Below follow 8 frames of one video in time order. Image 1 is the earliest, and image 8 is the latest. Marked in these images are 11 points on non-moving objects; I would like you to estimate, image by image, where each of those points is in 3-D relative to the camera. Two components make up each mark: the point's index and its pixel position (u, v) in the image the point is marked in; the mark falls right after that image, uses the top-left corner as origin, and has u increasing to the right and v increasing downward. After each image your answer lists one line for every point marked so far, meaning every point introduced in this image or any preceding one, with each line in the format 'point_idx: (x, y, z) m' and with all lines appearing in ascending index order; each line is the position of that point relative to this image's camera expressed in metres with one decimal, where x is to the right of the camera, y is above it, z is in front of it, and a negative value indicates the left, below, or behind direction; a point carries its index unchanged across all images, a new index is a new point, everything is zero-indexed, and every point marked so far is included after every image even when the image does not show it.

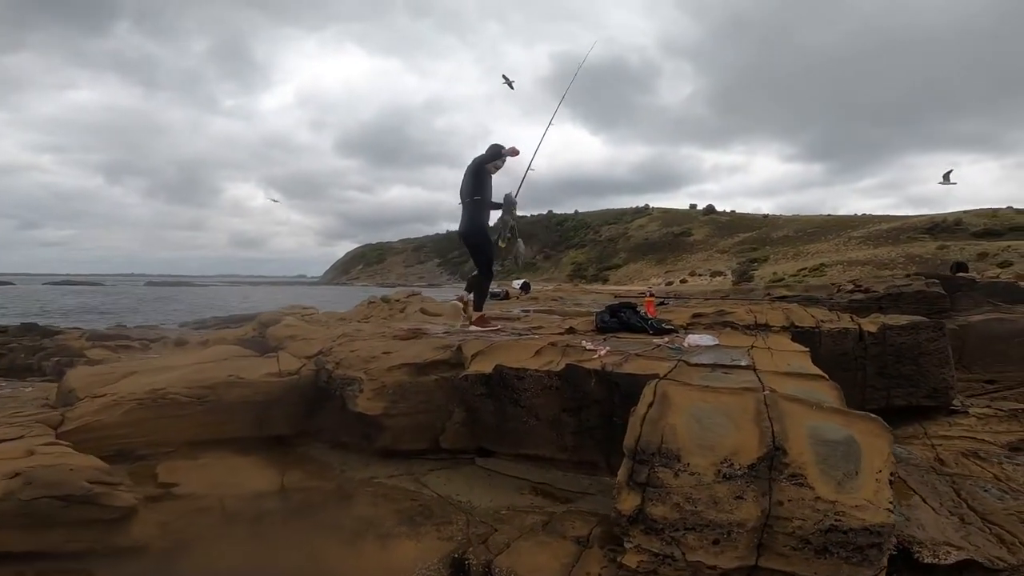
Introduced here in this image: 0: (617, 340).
0: (+1.3, -0.6, +5.9) m
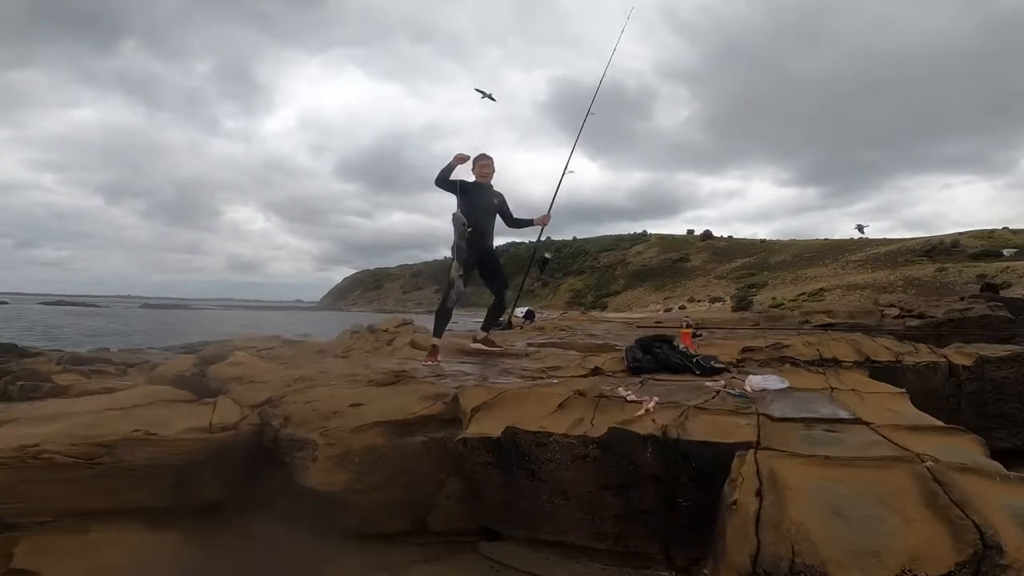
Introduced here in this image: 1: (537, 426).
0: (+1.4, -0.8, +4.6) m
1: (+0.2, -0.9, +3.4) m
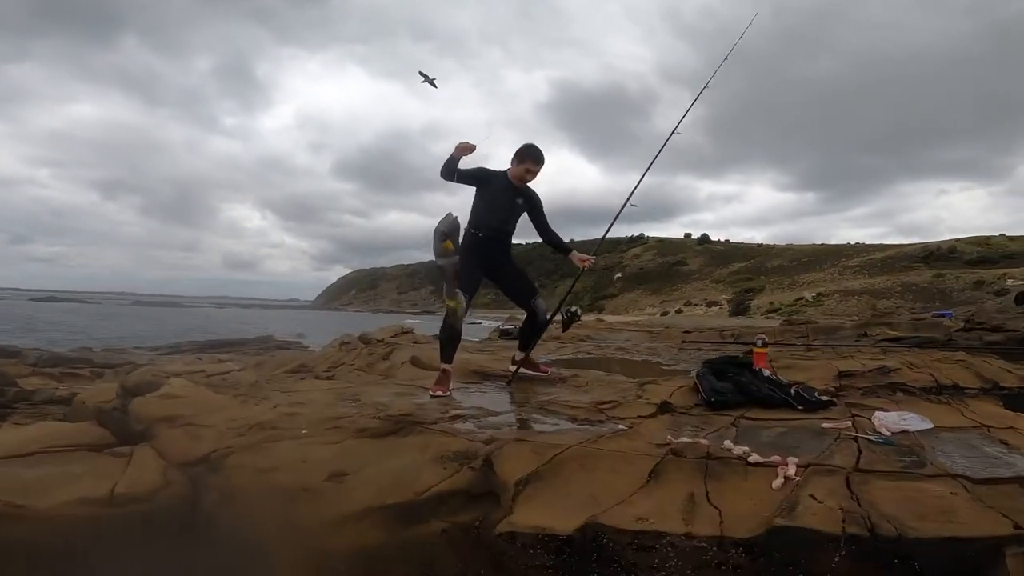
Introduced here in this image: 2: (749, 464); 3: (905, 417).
0: (+1.7, -0.9, +3.4) m
1: (+0.5, -0.9, +2.2) m
2: (+1.2, -0.8, +2.6) m
3: (+2.7, -0.9, +3.6) m
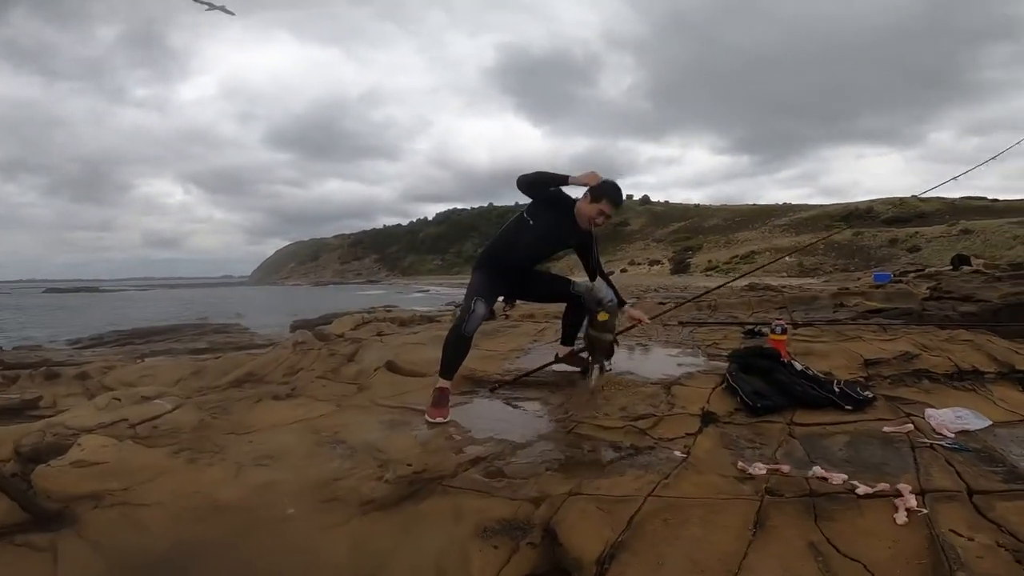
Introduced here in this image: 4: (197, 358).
0: (+1.8, -0.8, +3.0) m
1: (+0.8, -1.0, +1.6) m
2: (+1.5, -0.9, +2.1) m
3: (+2.8, -0.8, +3.3) m
4: (-5.6, -1.2, +9.1) m
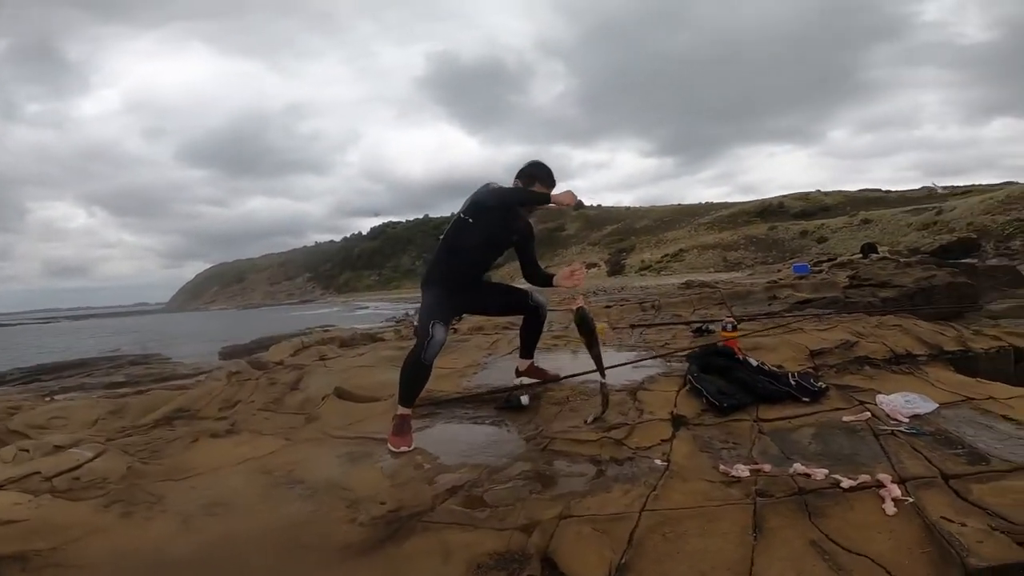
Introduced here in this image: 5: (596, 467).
0: (+1.7, -0.8, +3.1) m
1: (+0.8, -1.0, +1.6) m
2: (+1.4, -0.8, +2.2) m
3: (+2.6, -0.7, +3.5) m
4: (-6.4, -1.7, +8.3) m
5: (+0.4, -0.9, +2.6) m
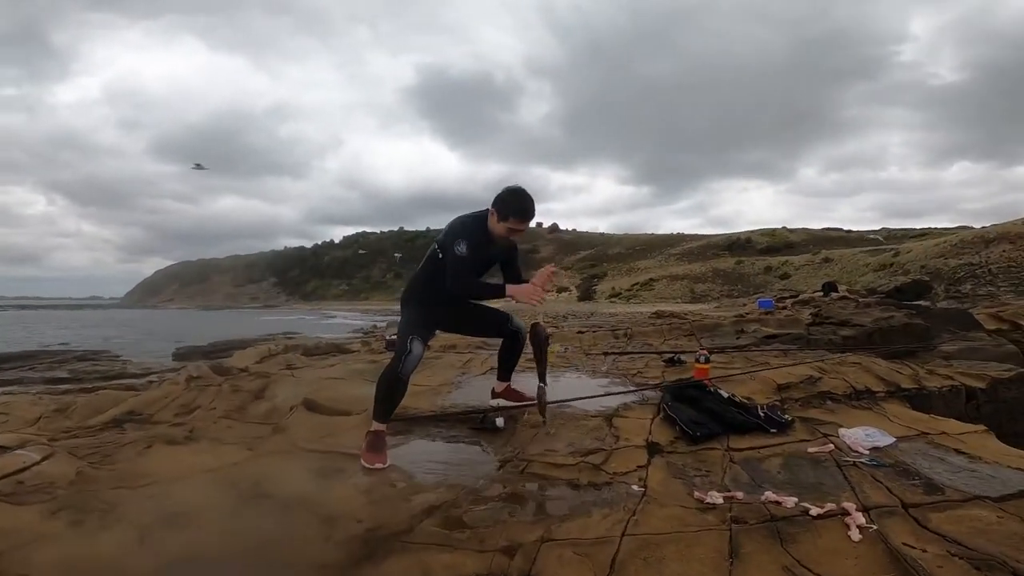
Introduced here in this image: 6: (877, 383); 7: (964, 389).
0: (+1.5, -1.0, +3.2) m
1: (+0.7, -1.2, +1.7) m
2: (+1.3, -1.0, +2.3) m
3: (+2.5, -1.0, +3.6) m
4: (-6.8, -1.6, +7.9) m
5: (+0.3, -1.0, +2.6) m
6: (+3.5, -0.9, +5.1) m
7: (+4.6, -1.0, +5.3) m
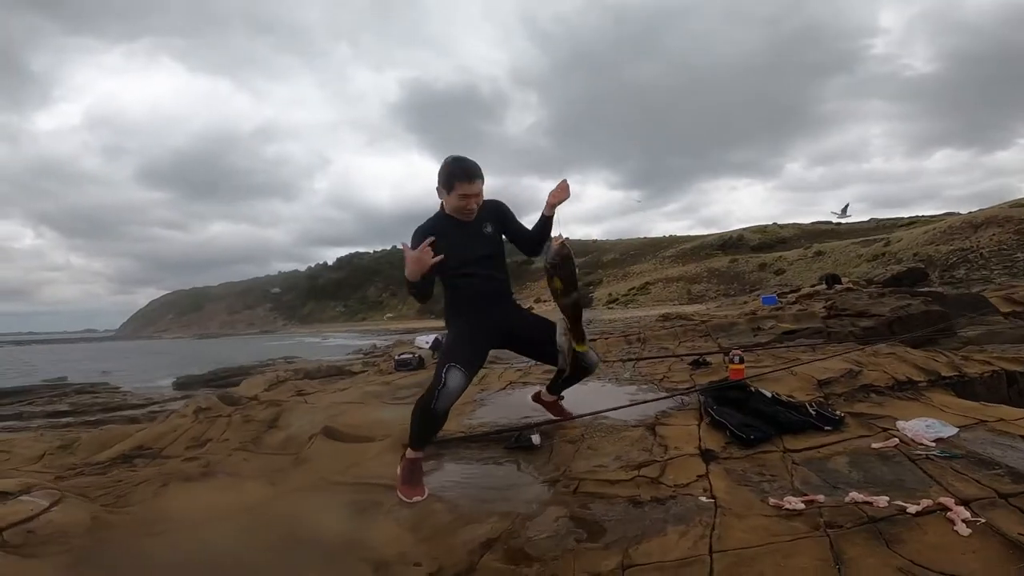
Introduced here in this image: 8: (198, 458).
0: (+1.8, -1.0, +3.0) m
1: (+1.0, -1.1, +1.5) m
2: (+1.6, -1.0, +2.1) m
3: (+2.7, -0.9, +3.4) m
4: (-6.6, -2.1, +7.6) m
5: (+0.6, -1.0, +2.4) m
6: (+3.8, -0.8, +4.9) m
7: (+4.8, -0.8, +5.1) m
8: (-2.4, -1.4, +4.2) m
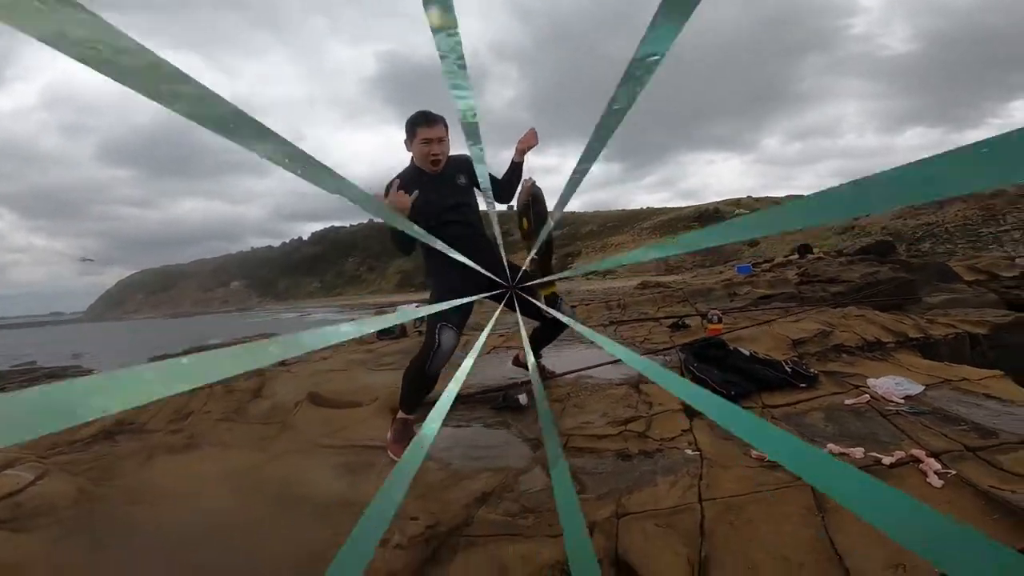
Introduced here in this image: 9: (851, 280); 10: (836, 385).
0: (+1.7, -0.8, +3.1) m
1: (+1.0, -1.0, +1.6) m
2: (+1.6, -0.8, +2.2) m
3: (+2.7, -0.6, +3.6) m
4: (-6.8, -1.8, +7.5) m
5: (+0.6, -0.8, +2.5) m
6: (+3.6, -0.4, +5.1) m
7: (+4.7, -0.5, +5.3) m
8: (-2.5, -1.1, +4.2) m
9: (+5.6, +0.2, +8.6) m
10: (+2.3, -0.7, +3.7) m
